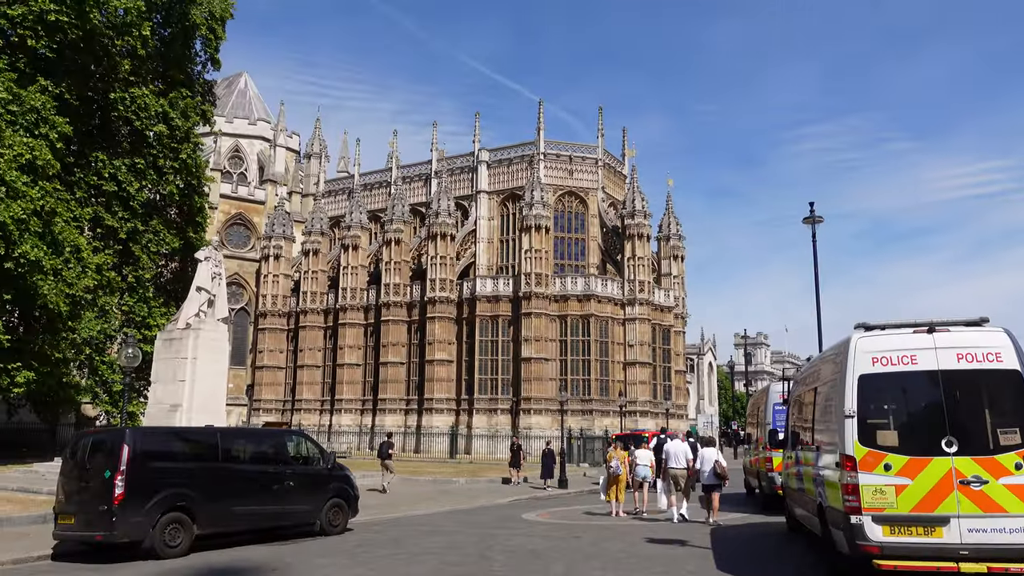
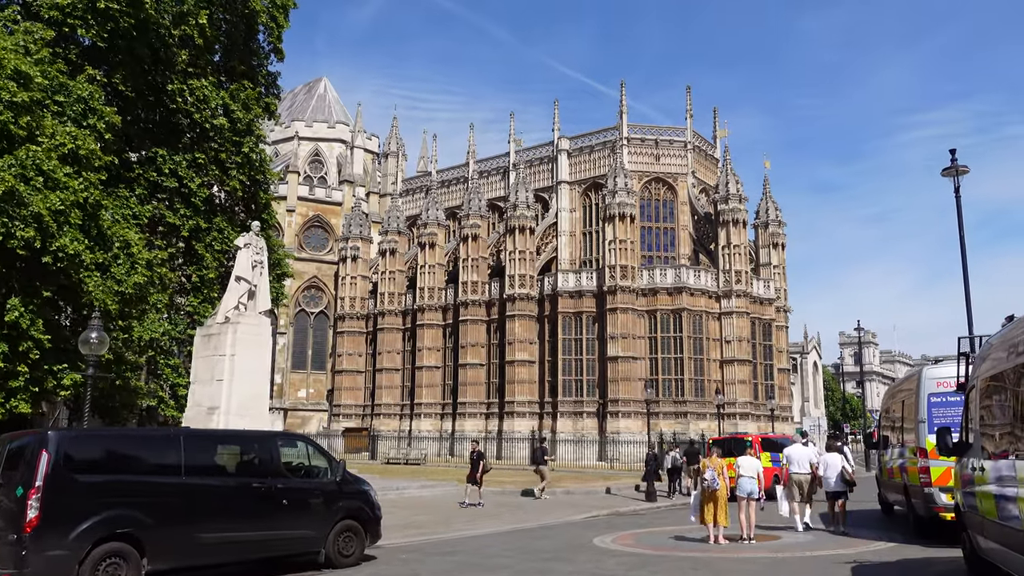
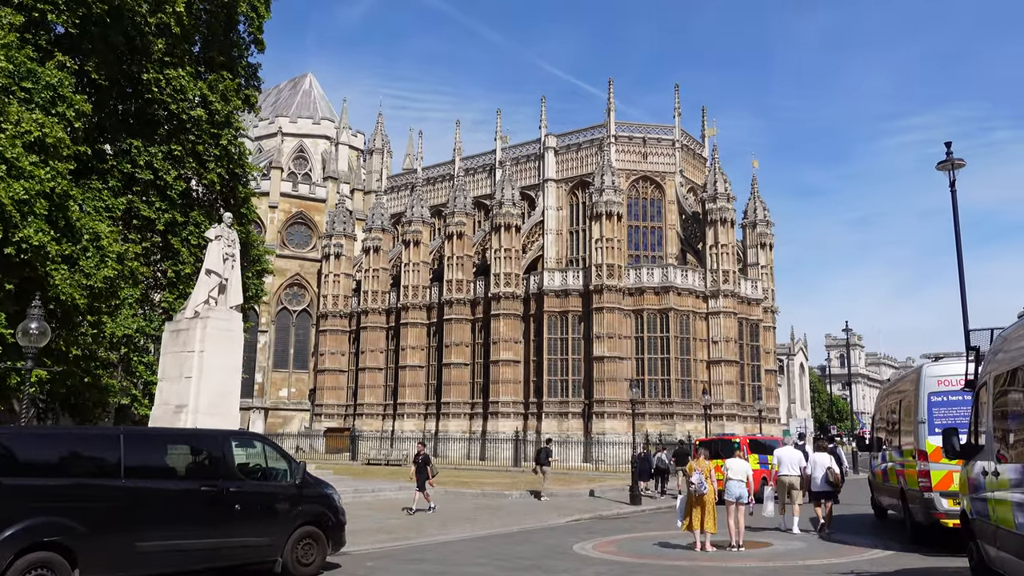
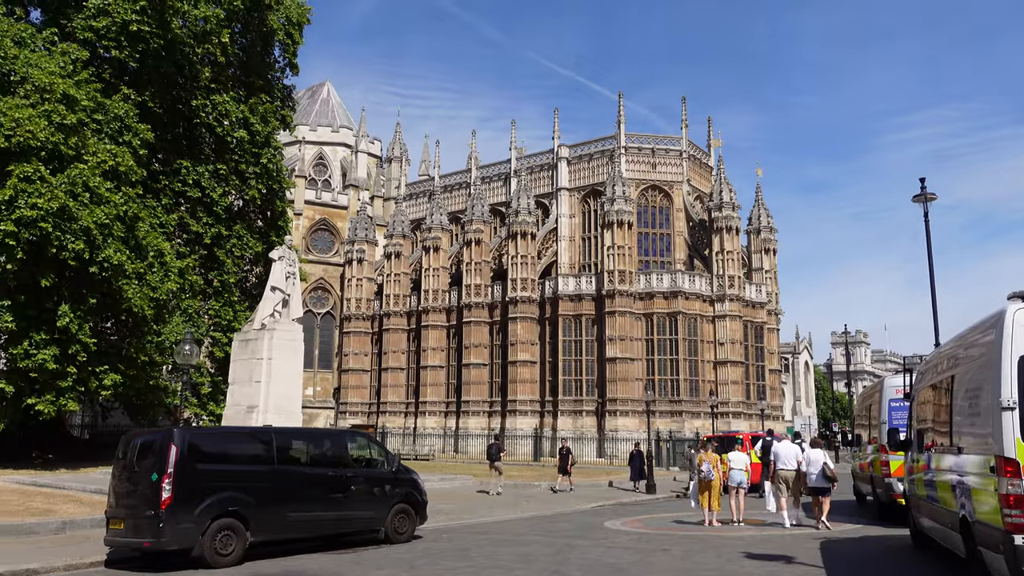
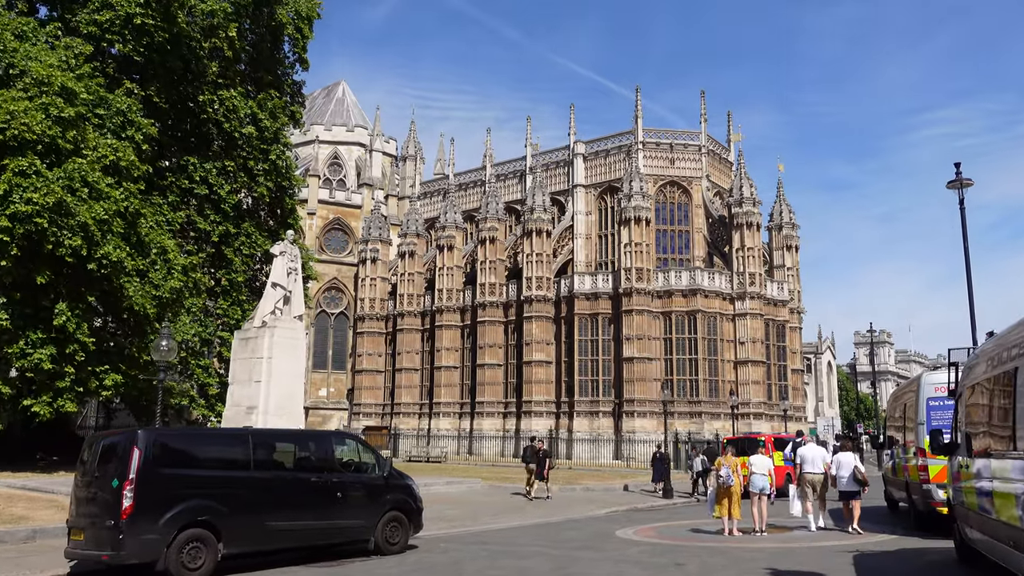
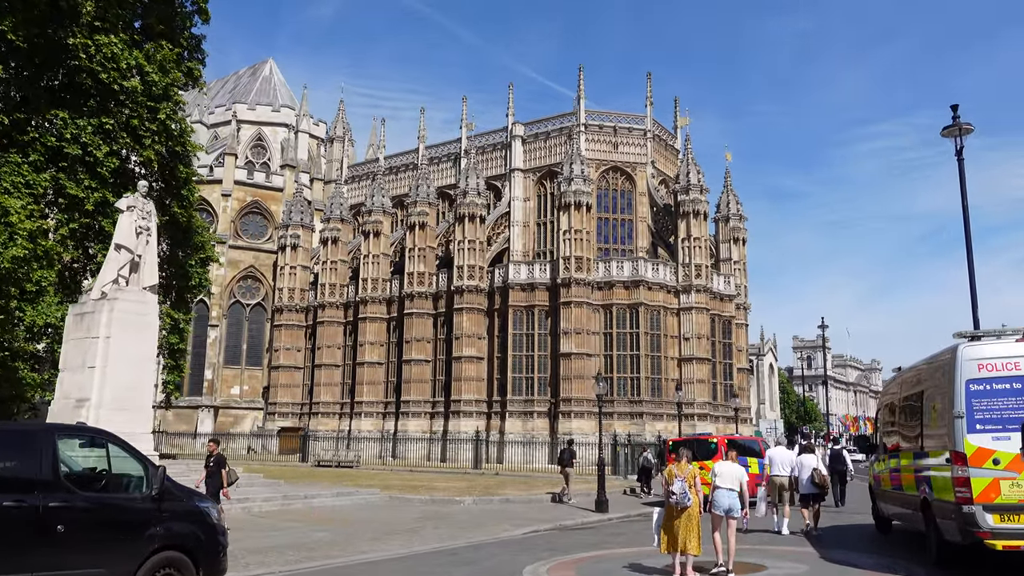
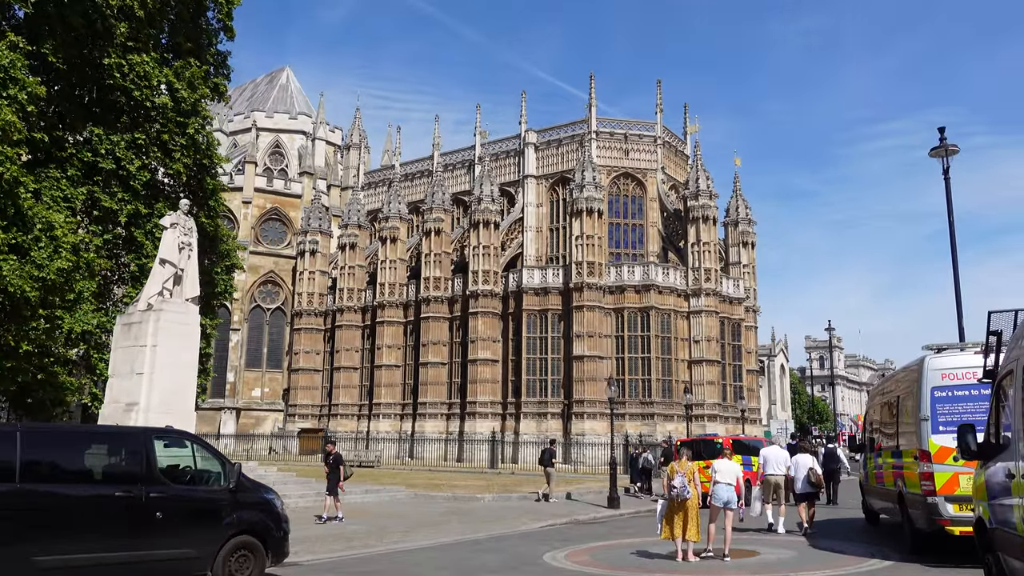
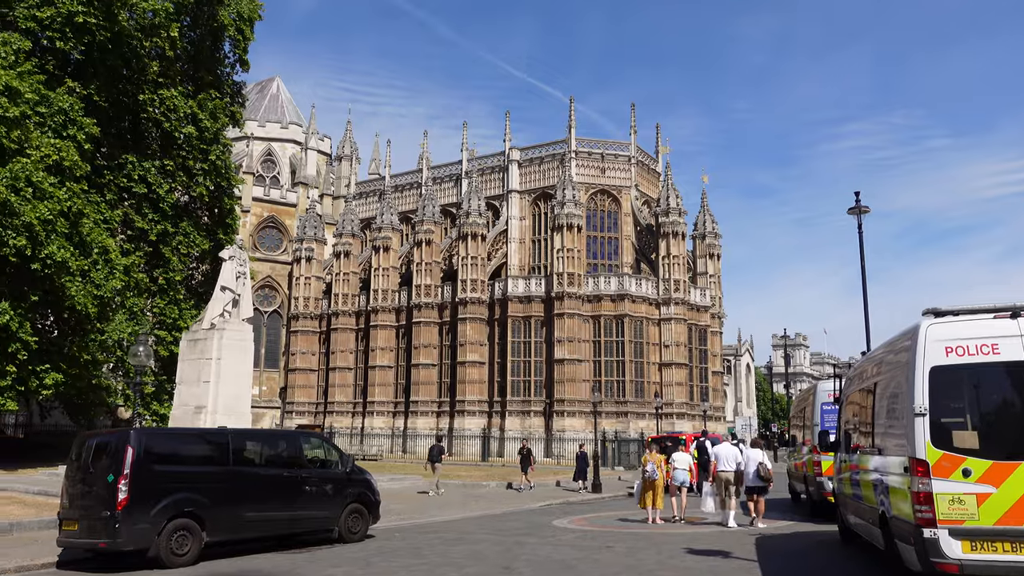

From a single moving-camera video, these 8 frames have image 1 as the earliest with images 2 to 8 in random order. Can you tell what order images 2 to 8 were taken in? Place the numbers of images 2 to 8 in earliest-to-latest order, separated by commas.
8, 4, 5, 2, 3, 7, 6
